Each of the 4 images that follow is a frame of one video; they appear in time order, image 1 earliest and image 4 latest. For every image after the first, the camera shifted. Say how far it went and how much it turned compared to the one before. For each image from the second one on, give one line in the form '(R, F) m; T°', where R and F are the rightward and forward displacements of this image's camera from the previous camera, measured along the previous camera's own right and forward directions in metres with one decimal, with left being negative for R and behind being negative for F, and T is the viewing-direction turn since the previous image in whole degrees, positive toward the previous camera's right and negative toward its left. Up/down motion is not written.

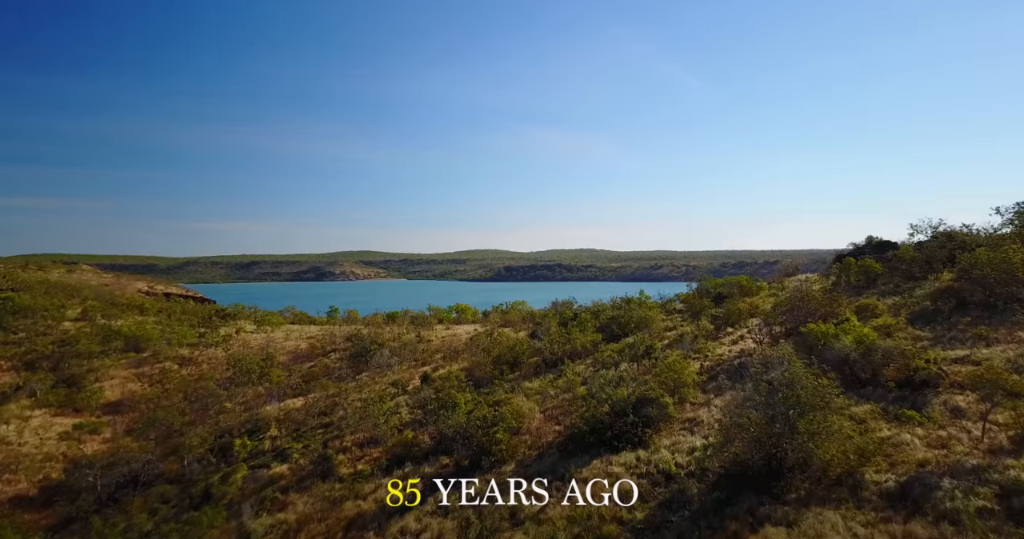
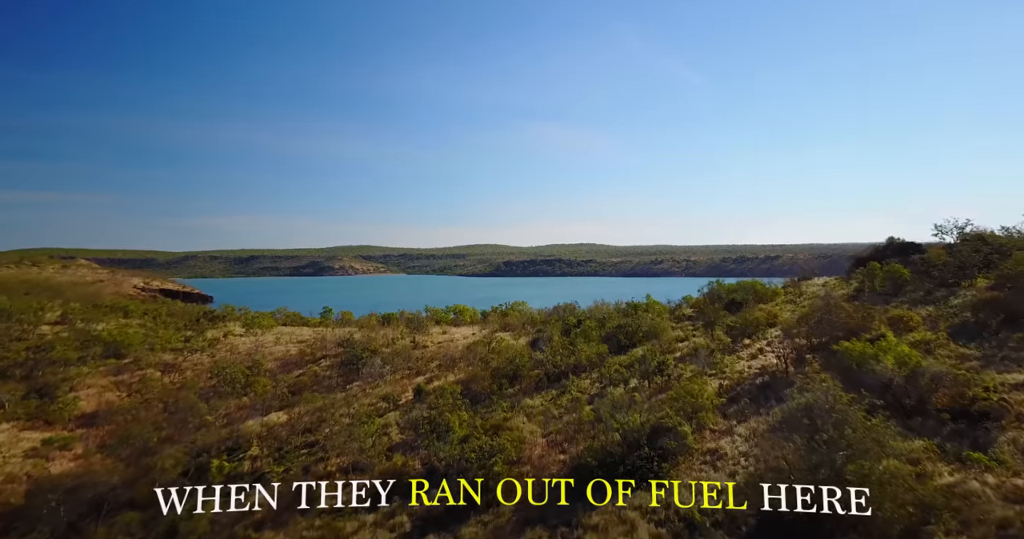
(0.0, +0.9) m; 0°
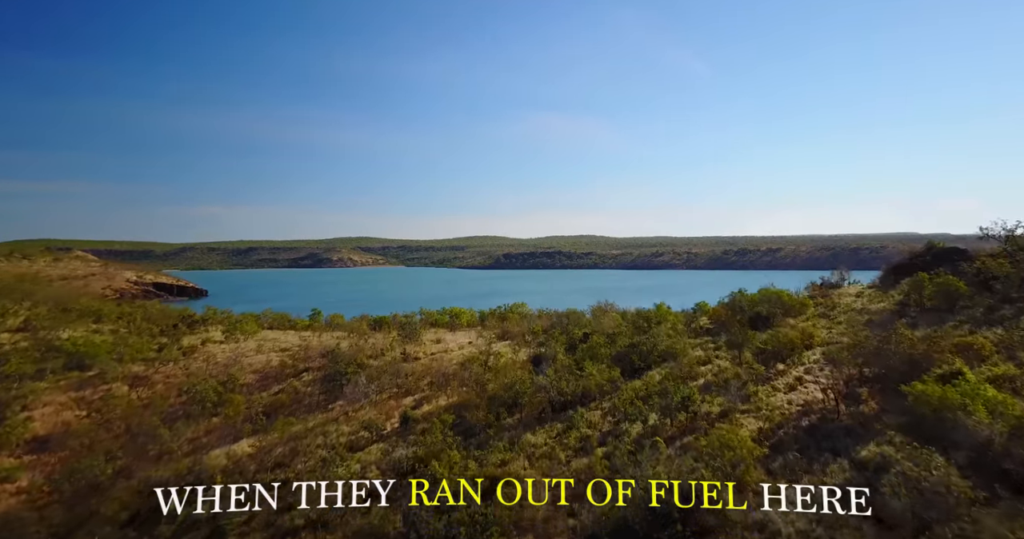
(0.0, +1.4) m; 0°
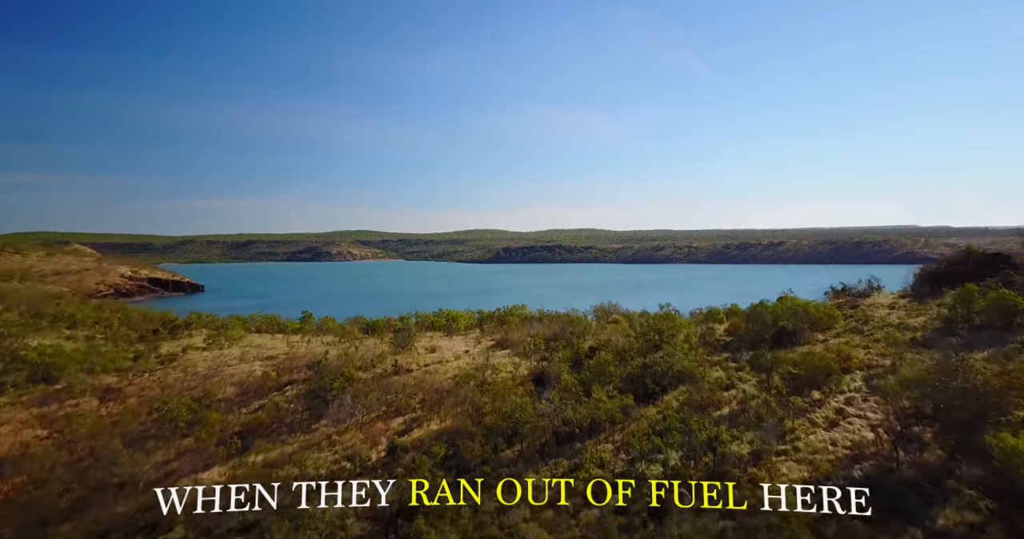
(0.0, +1.1) m; 0°
